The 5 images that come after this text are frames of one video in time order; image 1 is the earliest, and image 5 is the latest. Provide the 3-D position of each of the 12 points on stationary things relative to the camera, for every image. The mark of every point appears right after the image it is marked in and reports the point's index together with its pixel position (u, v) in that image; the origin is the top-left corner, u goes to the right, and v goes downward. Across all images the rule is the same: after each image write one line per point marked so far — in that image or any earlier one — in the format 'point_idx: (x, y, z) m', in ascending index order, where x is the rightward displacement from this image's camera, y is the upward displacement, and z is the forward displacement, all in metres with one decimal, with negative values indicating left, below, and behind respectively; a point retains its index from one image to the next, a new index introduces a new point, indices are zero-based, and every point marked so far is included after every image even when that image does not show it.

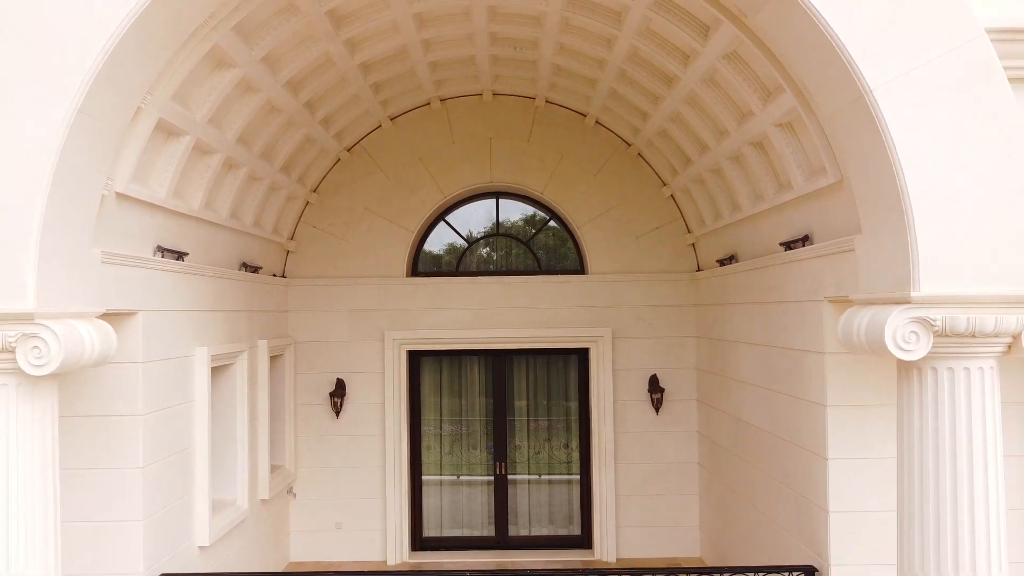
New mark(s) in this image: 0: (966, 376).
0: (+2.1, -0.4, +2.8) m
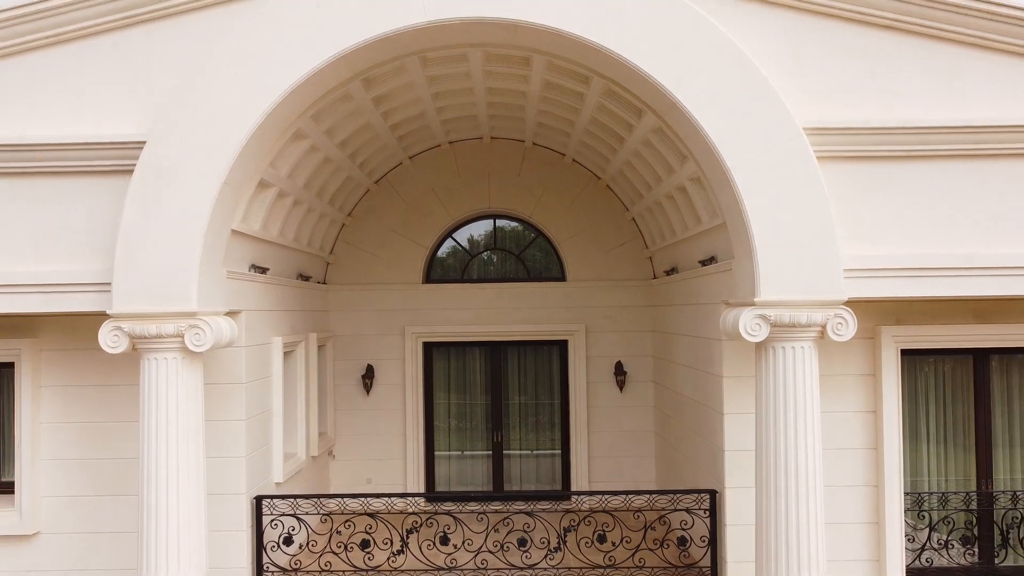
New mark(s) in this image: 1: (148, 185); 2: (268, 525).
0: (+2.0, -0.4, +4.3) m
1: (-2.6, +0.7, +4.4) m
2: (-2.1, -2.1, +5.4) m
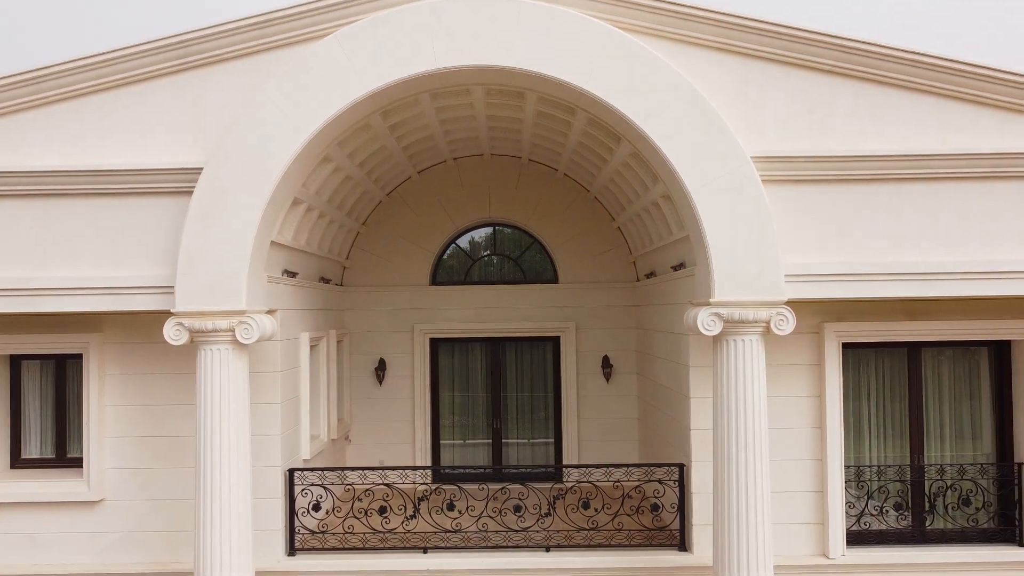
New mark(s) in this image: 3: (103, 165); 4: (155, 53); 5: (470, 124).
0: (+2.0, -0.5, +5.2) m
1: (-2.6, +0.7, +5.2) m
2: (-2.2, -2.1, +6.2) m
3: (-3.7, +1.1, +5.4) m
4: (-3.2, +2.1, +5.4) m
5: (-0.5, +1.9, +7.2) m
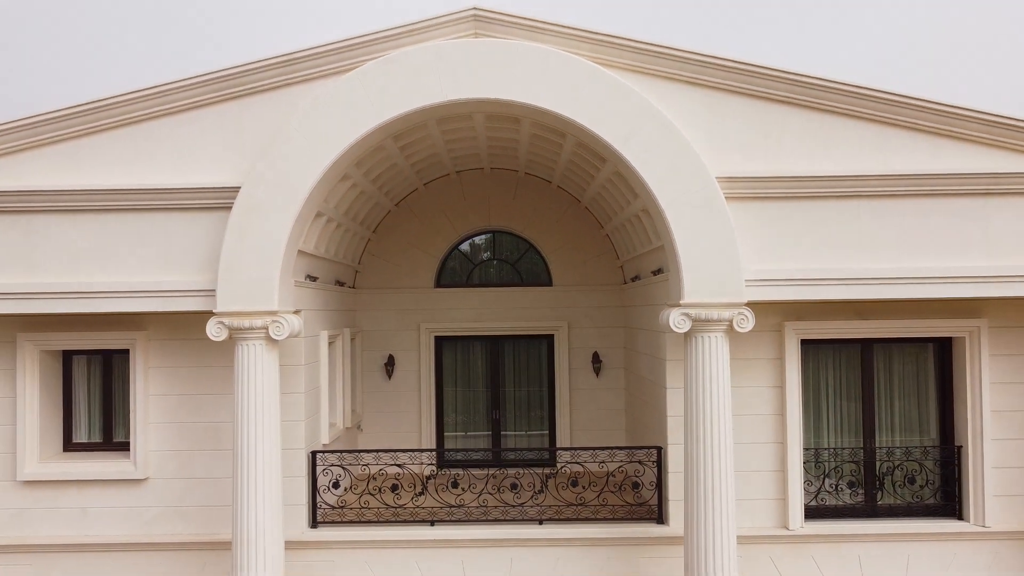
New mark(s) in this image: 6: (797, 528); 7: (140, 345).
0: (+1.9, -0.5, +6.0) m
1: (-2.7, +0.7, +6.0) m
2: (-2.2, -2.1, +7.0) m
3: (-3.7, +1.1, +6.2) m
4: (-3.2, +2.1, +6.2) m
5: (-0.5, +1.9, +8.0) m
6: (+3.1, -2.6, +6.6) m
7: (-4.1, -0.6, +6.7) m
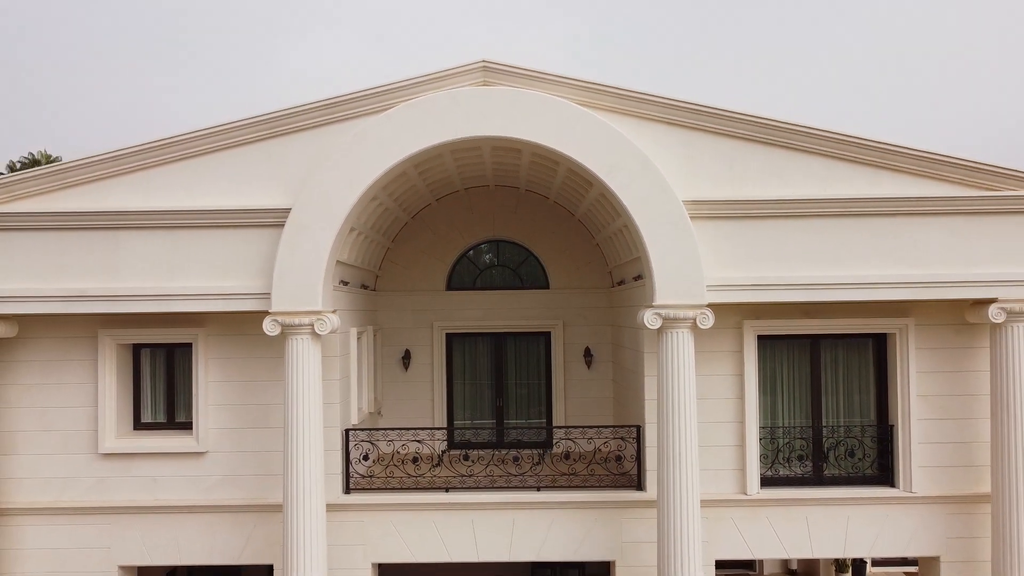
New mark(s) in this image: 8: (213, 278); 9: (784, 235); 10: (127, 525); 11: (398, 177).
0: (+2.0, -0.5, +7.3) m
1: (-2.6, +0.6, +7.3) m
2: (-2.2, -2.2, +8.3) m
3: (-3.7, +1.0, +7.5) m
4: (-3.2, +2.0, +7.5) m
5: (-0.5, +1.9, +9.2) m
6: (+3.1, -2.7, +7.9) m
7: (-4.1, -0.7, +8.0) m
8: (-3.7, +0.1, +7.5) m
9: (+3.4, +0.7, +7.5) m
10: (-5.1, -3.1, +8.0) m
11: (-1.6, +1.5, +8.2) m
